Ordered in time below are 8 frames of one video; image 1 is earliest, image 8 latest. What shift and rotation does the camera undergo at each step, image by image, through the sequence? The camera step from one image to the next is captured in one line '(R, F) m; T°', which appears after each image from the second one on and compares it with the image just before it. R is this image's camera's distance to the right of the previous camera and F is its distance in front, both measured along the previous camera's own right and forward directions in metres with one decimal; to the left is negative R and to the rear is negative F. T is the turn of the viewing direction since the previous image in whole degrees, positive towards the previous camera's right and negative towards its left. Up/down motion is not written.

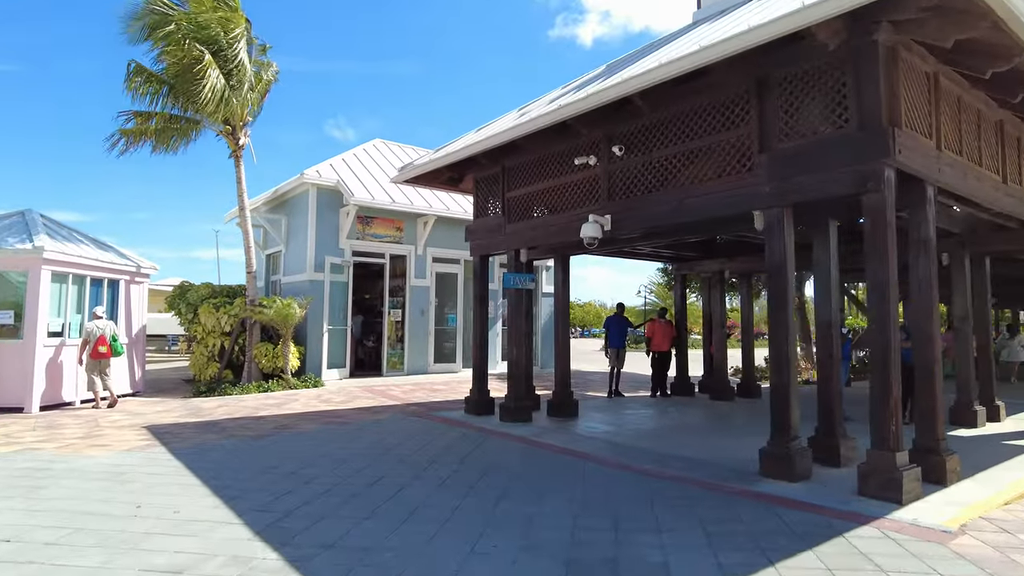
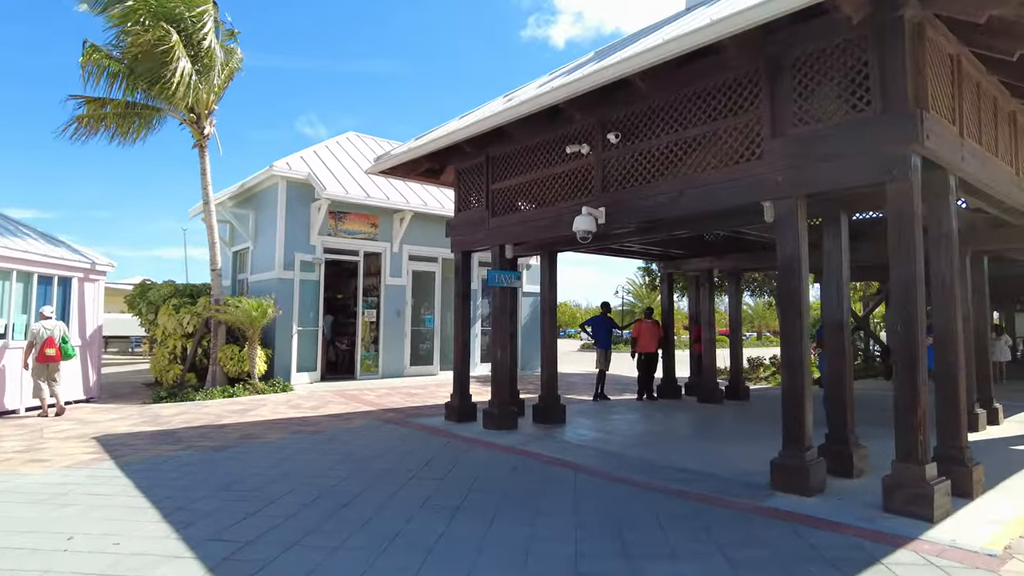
(-0.1, +0.5) m; +2°
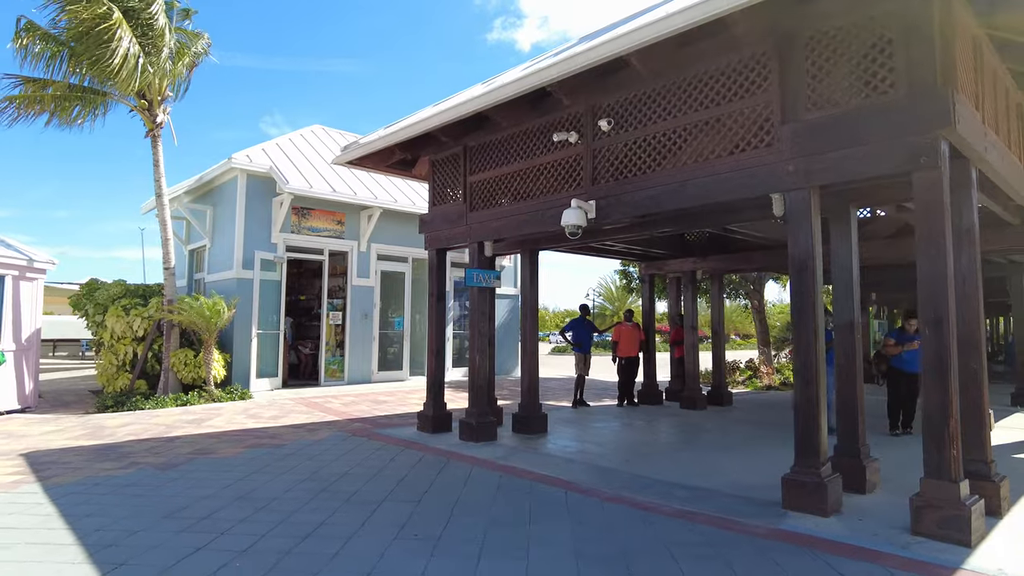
(-0.1, +0.6) m; +3°
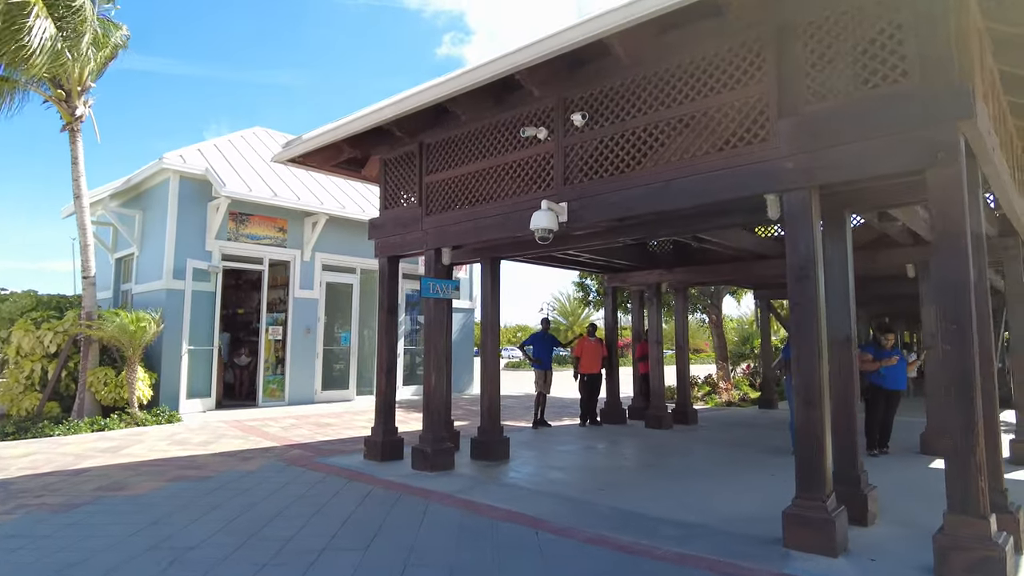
(-0.1, +0.7) m; +4°
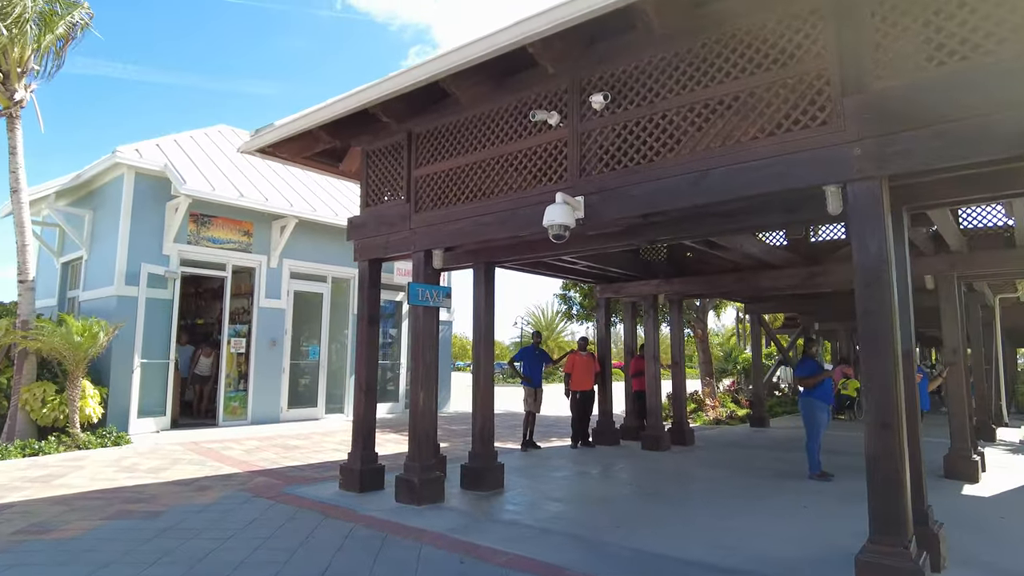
(-0.3, +0.7) m; +3°
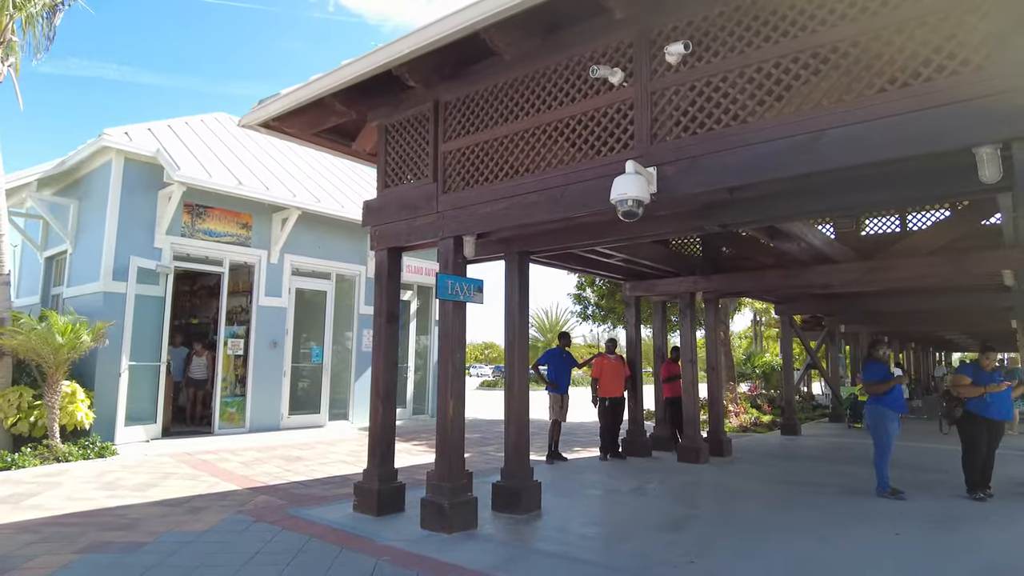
(-0.4, +0.8) m; 0°
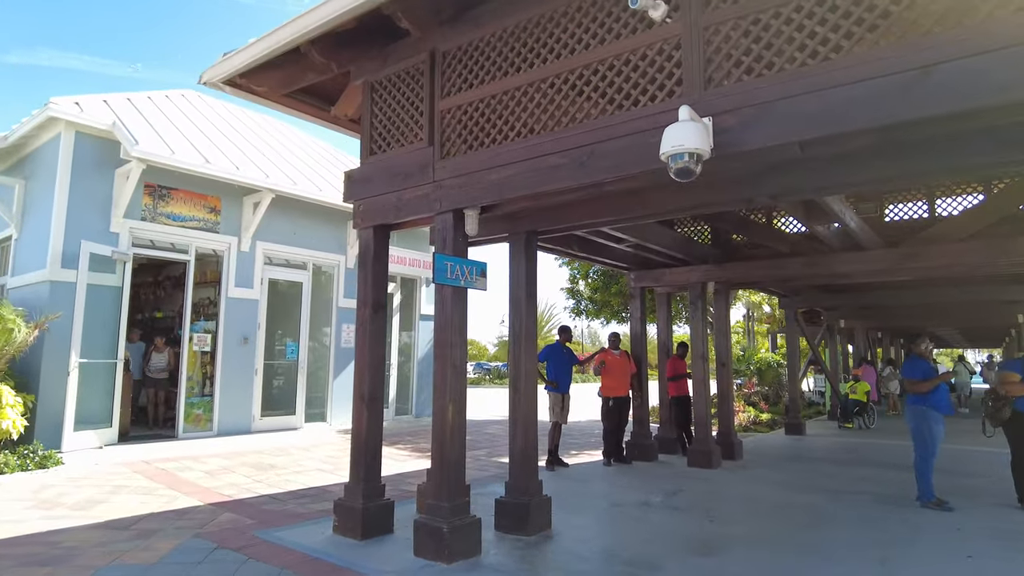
(-0.2, +0.8) m; +2°
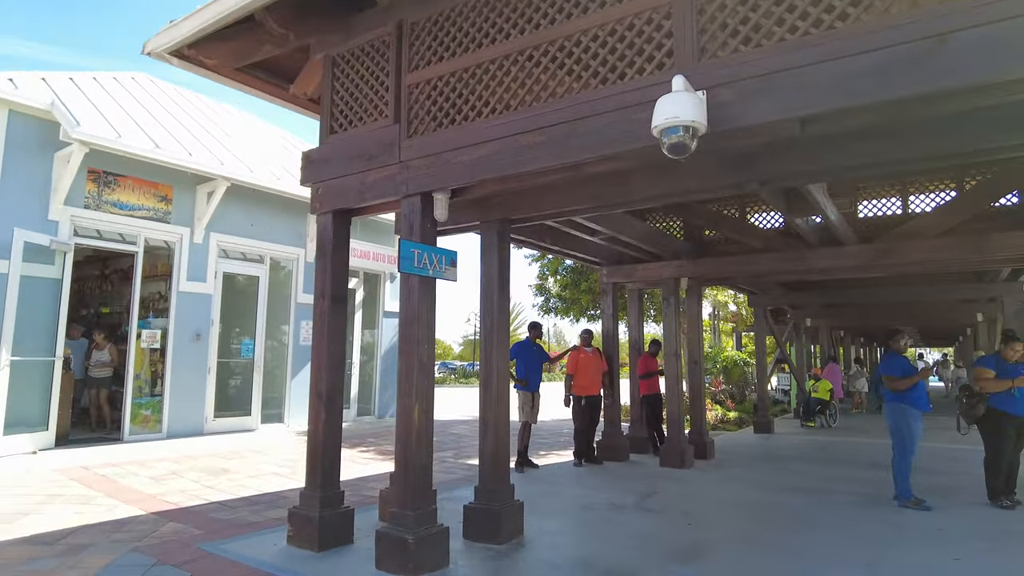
(0.0, +0.3) m; +3°
